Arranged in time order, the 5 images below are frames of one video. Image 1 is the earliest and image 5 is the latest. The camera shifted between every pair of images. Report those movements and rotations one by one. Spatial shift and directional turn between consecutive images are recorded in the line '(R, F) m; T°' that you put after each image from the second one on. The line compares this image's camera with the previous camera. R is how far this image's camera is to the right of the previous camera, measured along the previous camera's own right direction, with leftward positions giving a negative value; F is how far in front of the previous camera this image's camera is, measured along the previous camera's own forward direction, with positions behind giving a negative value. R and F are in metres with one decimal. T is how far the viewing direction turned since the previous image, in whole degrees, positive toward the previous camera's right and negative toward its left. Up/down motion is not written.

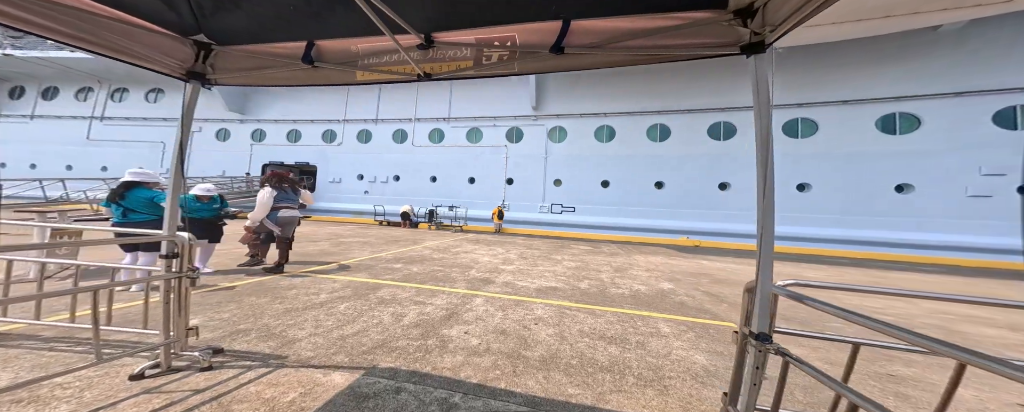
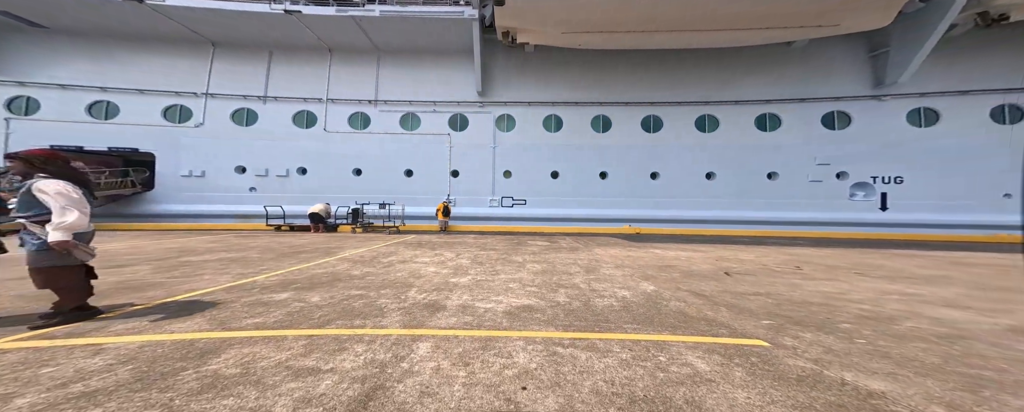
(-0.1, +0.9) m; +11°
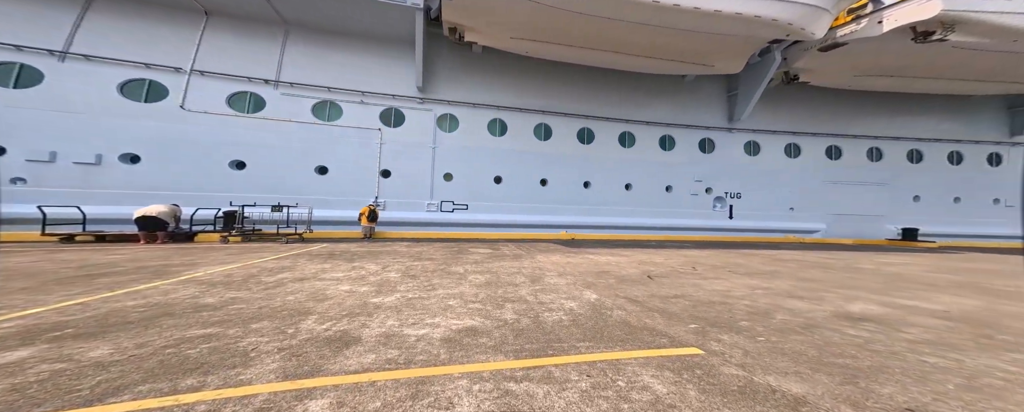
(-0.1, +0.3) m; +13°
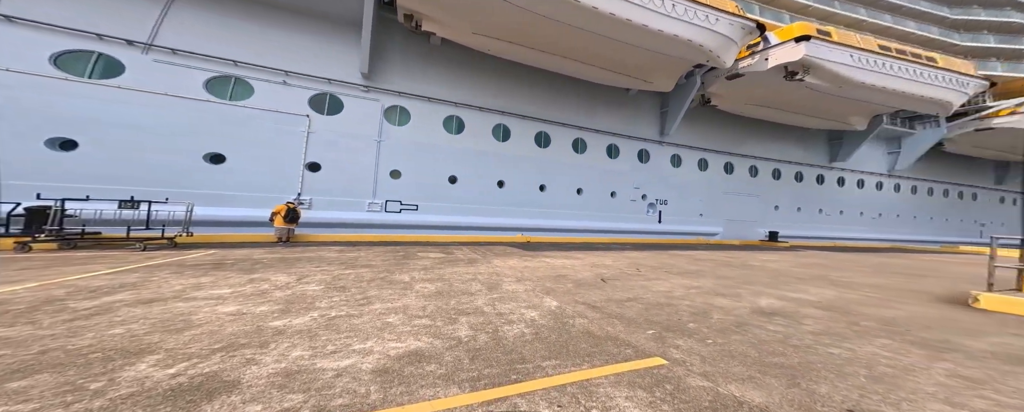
(0.0, +0.3) m; +9°
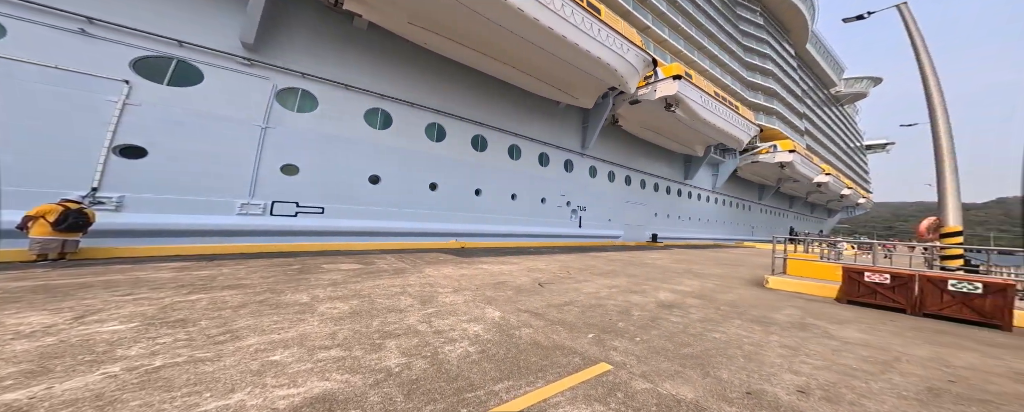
(-0.1, +0.2) m; +14°
